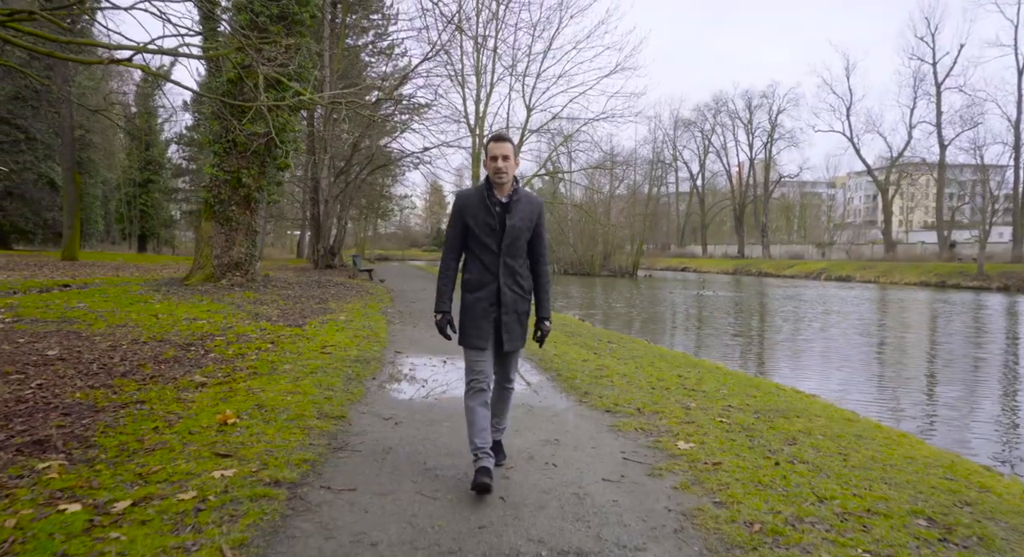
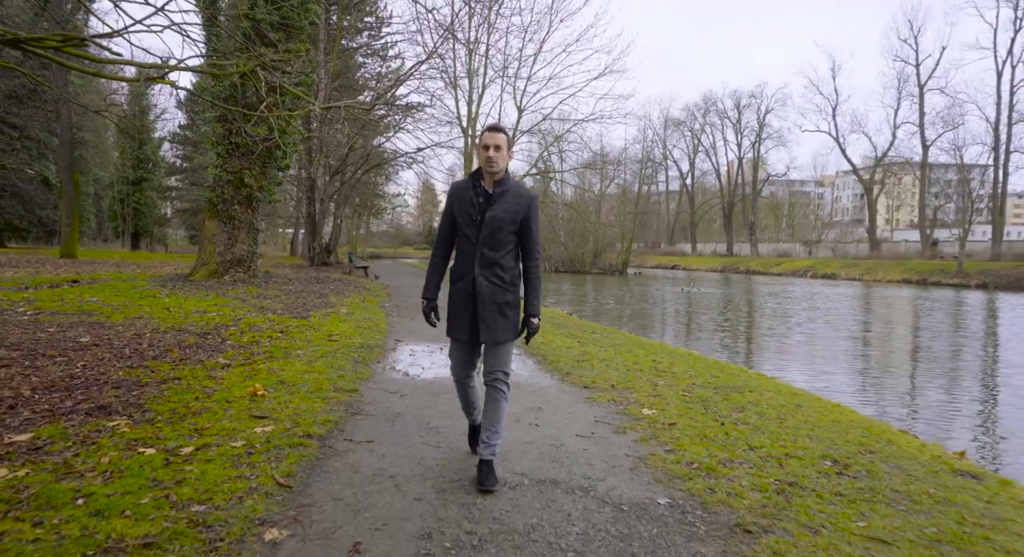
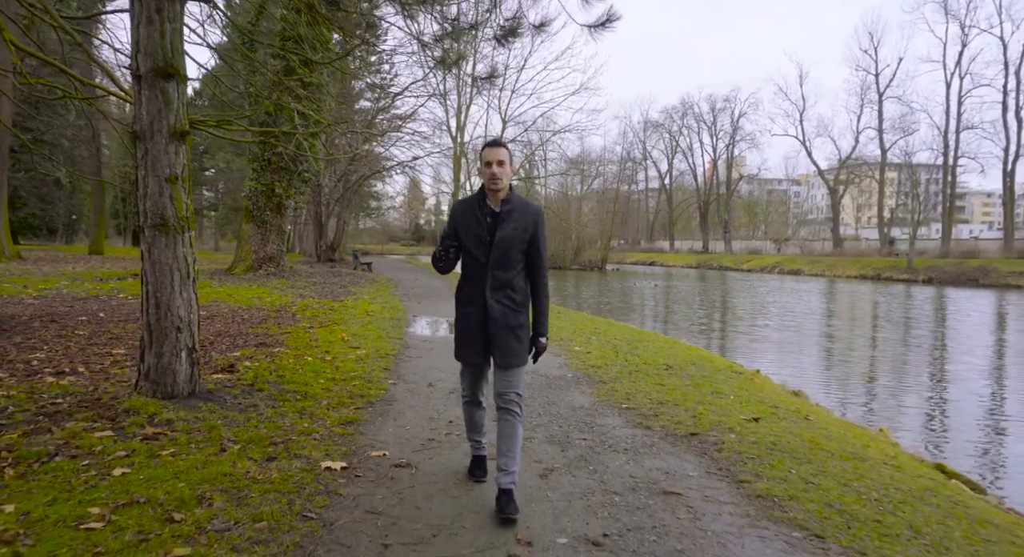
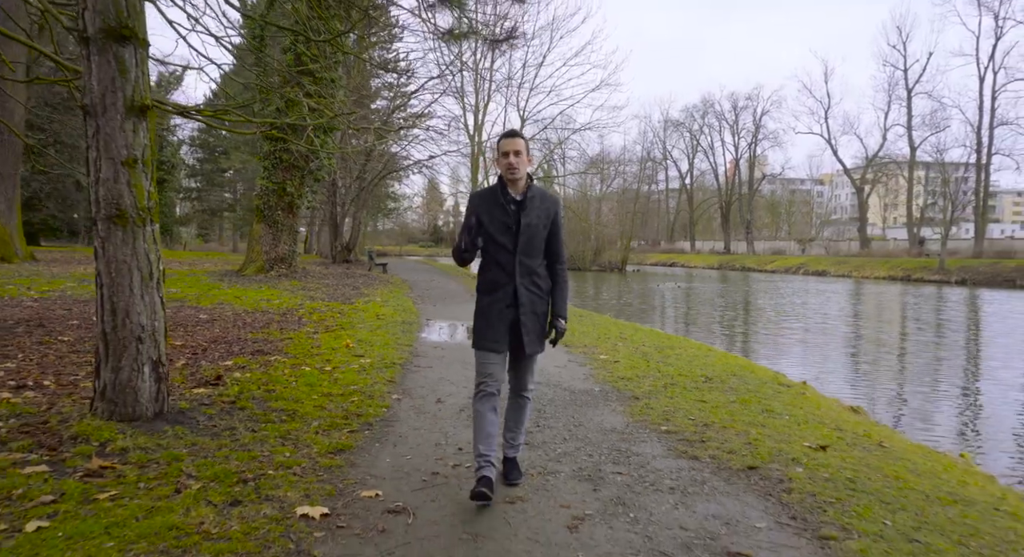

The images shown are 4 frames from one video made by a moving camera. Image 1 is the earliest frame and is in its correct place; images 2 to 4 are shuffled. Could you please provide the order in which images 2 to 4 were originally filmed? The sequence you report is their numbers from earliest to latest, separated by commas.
2, 4, 3
